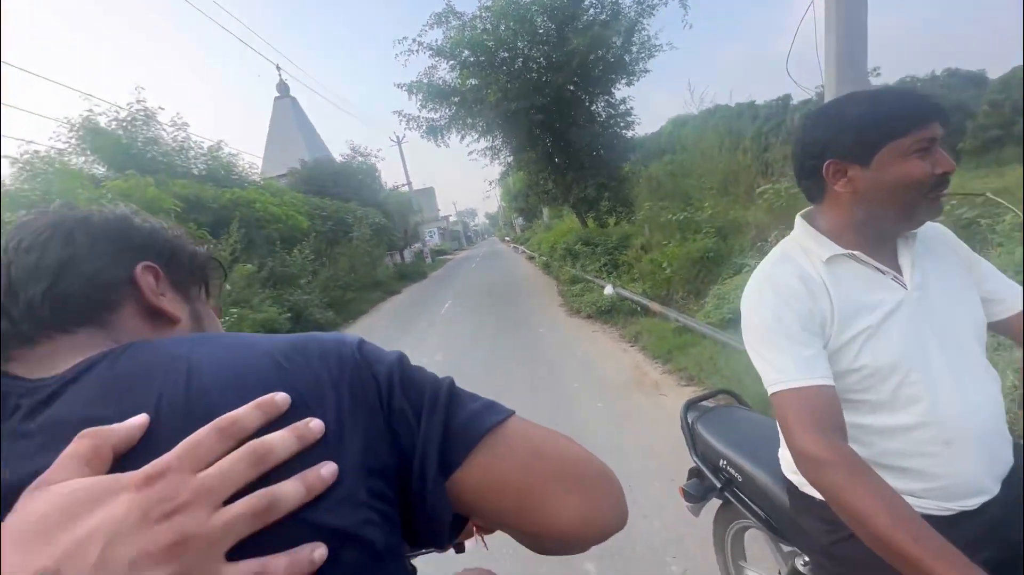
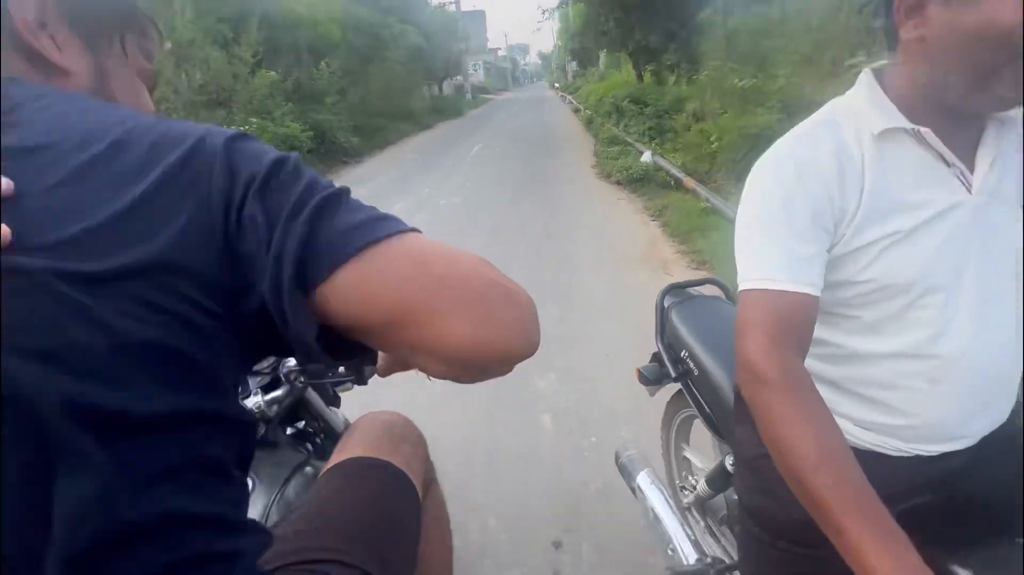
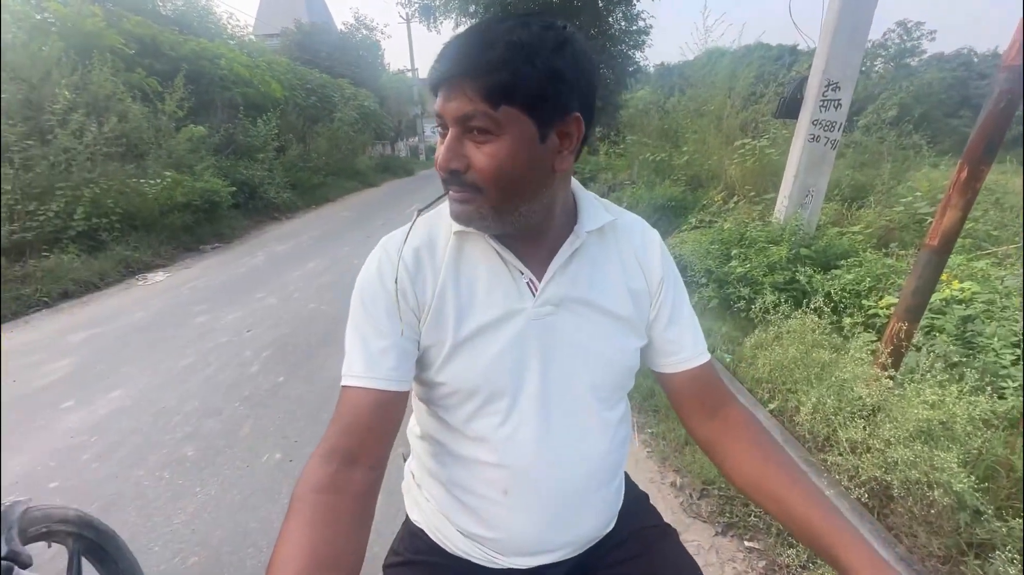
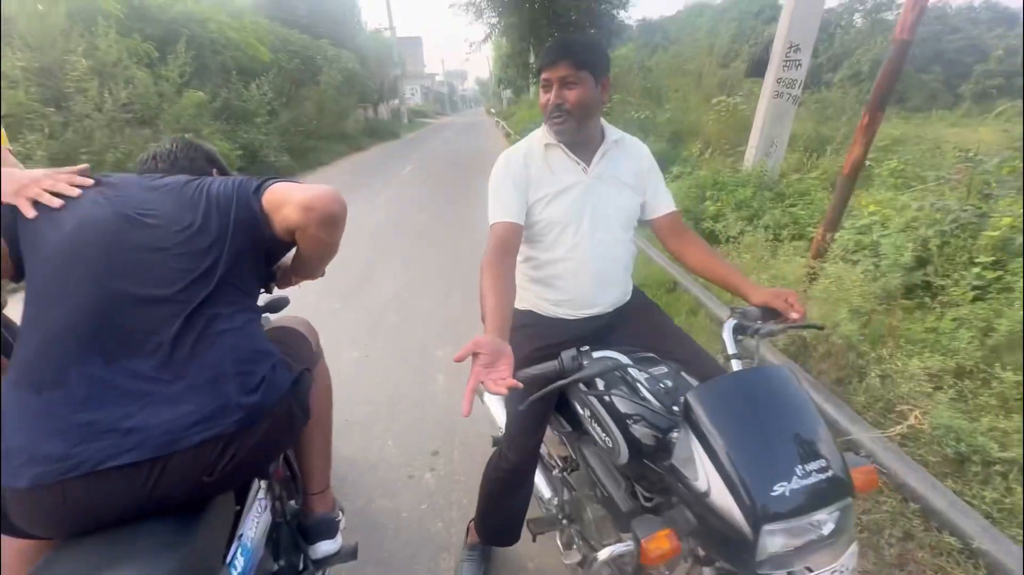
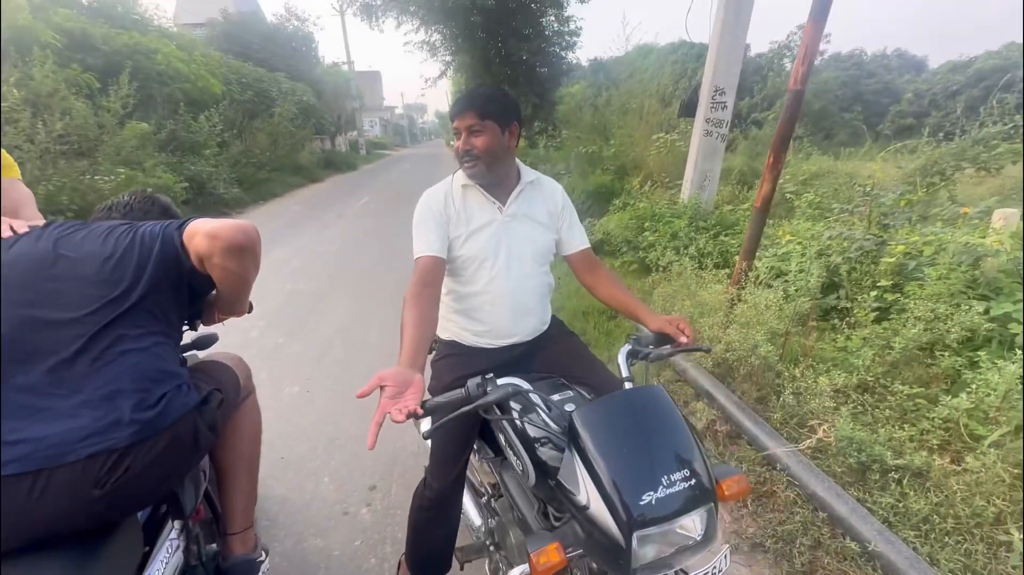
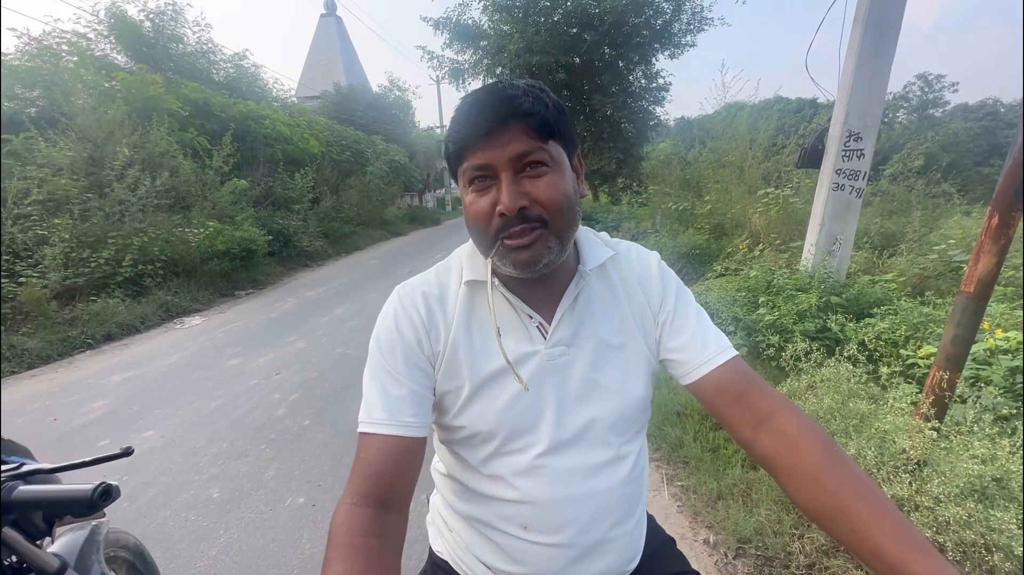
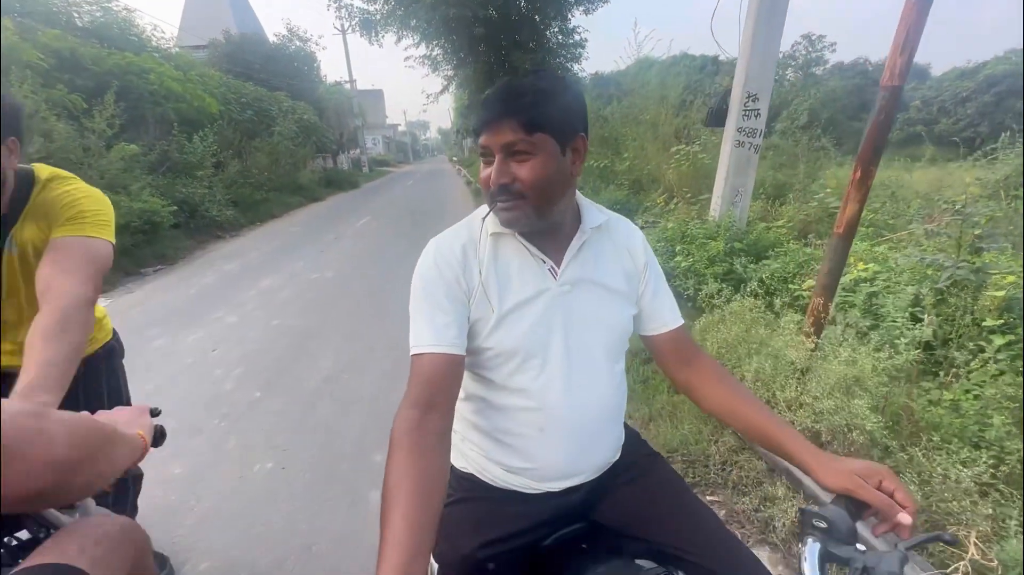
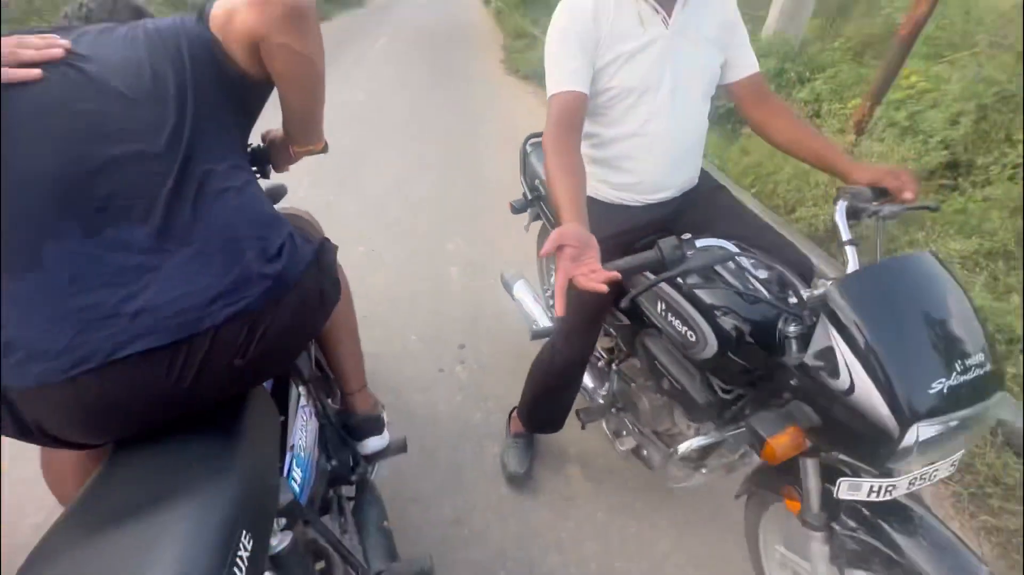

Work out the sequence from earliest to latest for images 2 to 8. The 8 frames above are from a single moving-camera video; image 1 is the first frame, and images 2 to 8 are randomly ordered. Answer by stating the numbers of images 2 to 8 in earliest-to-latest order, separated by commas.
2, 8, 4, 5, 7, 3, 6
